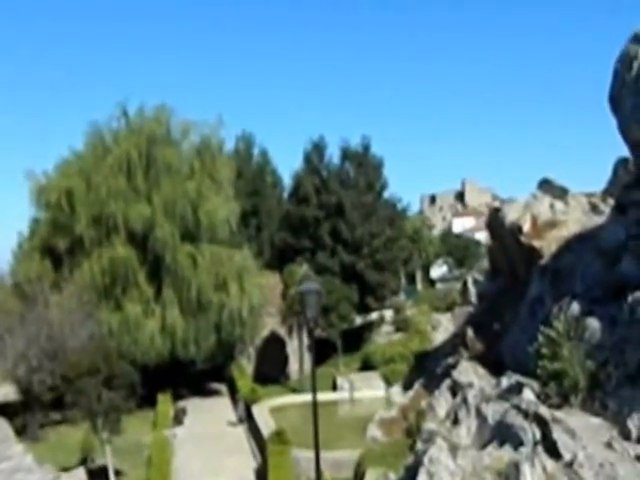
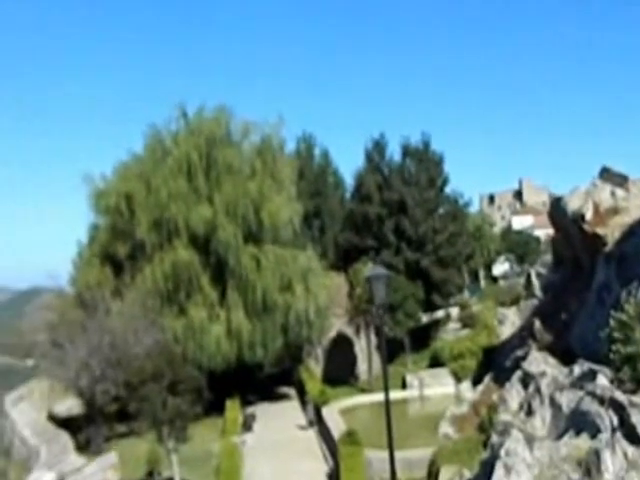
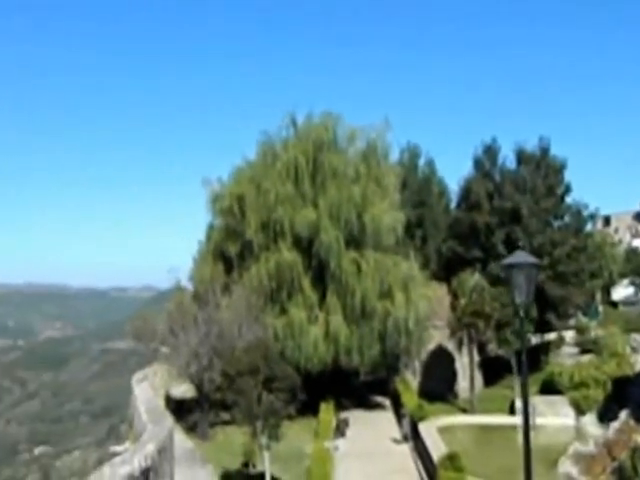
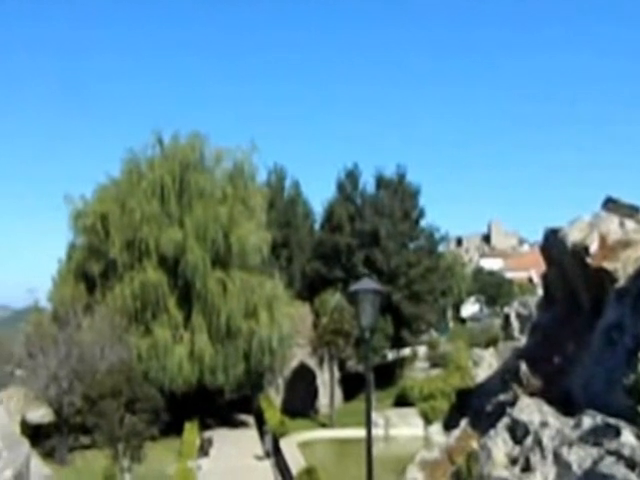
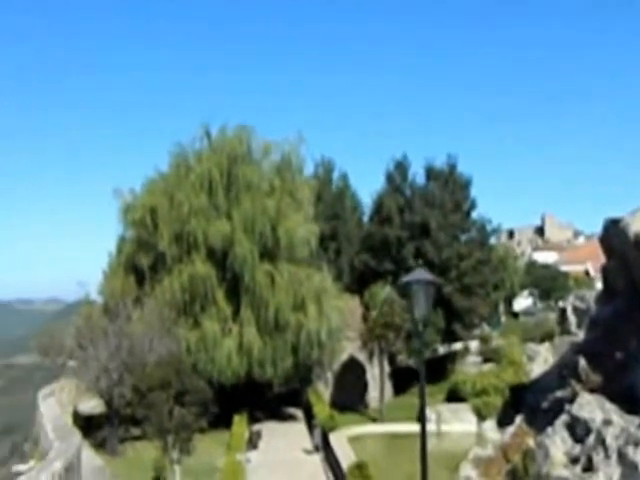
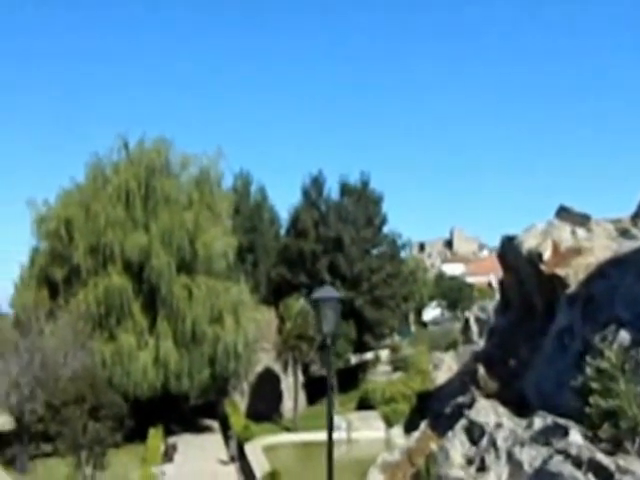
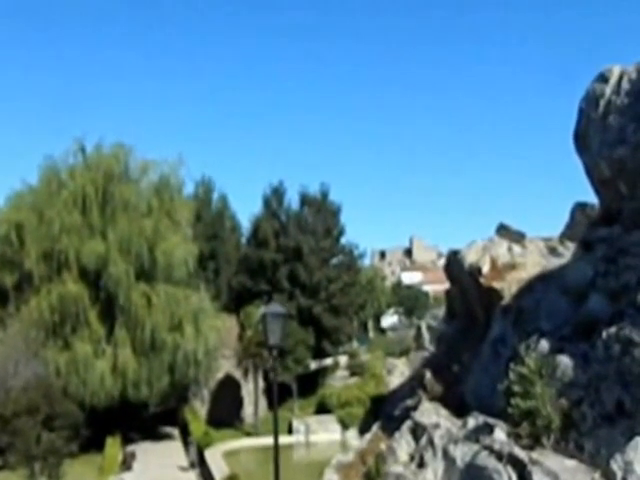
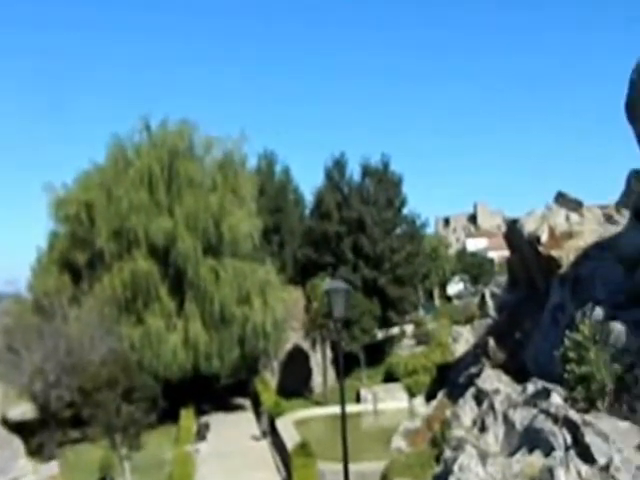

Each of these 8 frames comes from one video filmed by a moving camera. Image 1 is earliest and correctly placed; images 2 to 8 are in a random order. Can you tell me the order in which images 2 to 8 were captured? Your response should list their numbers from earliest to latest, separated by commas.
2, 8, 7, 6, 4, 5, 3
